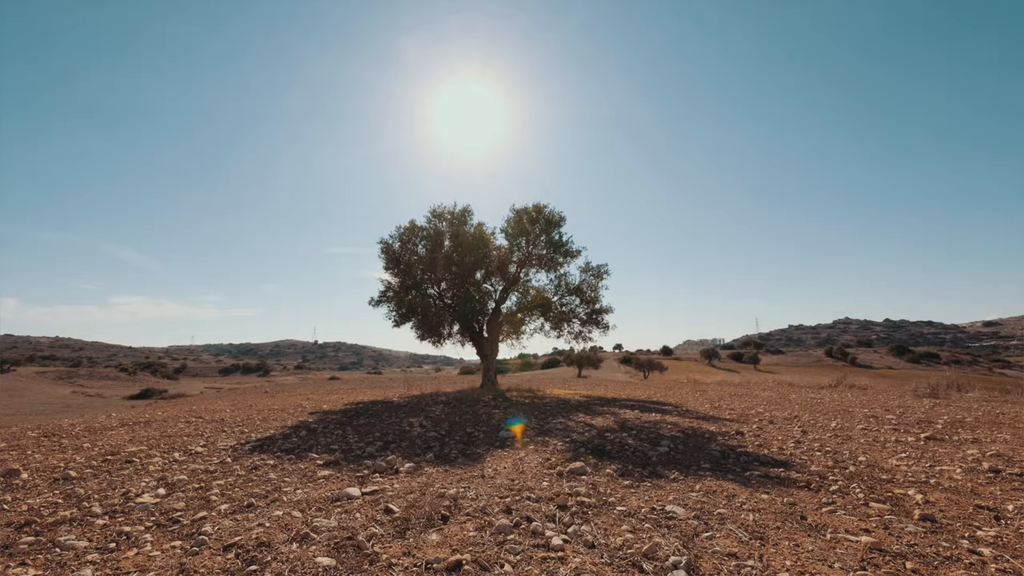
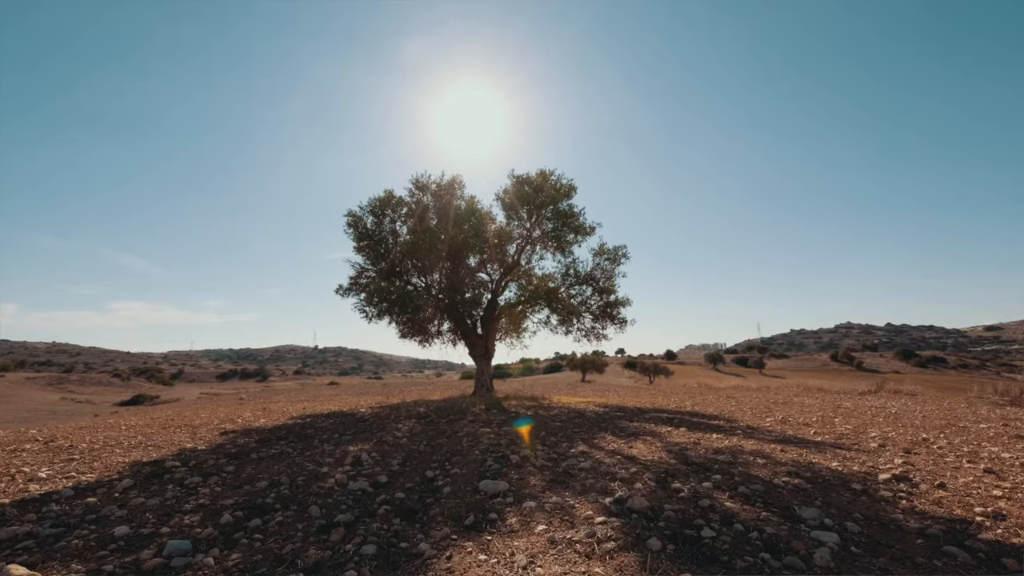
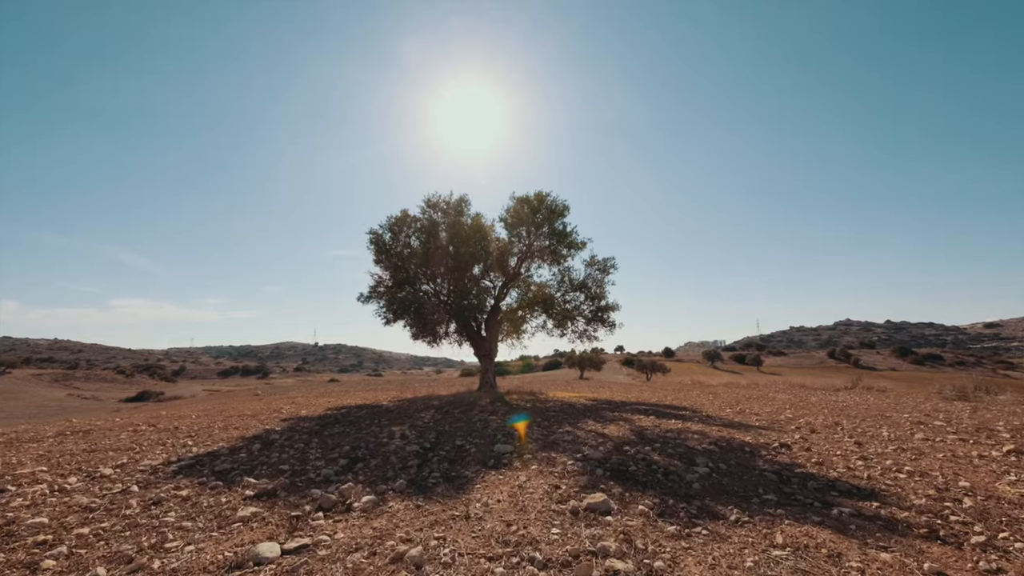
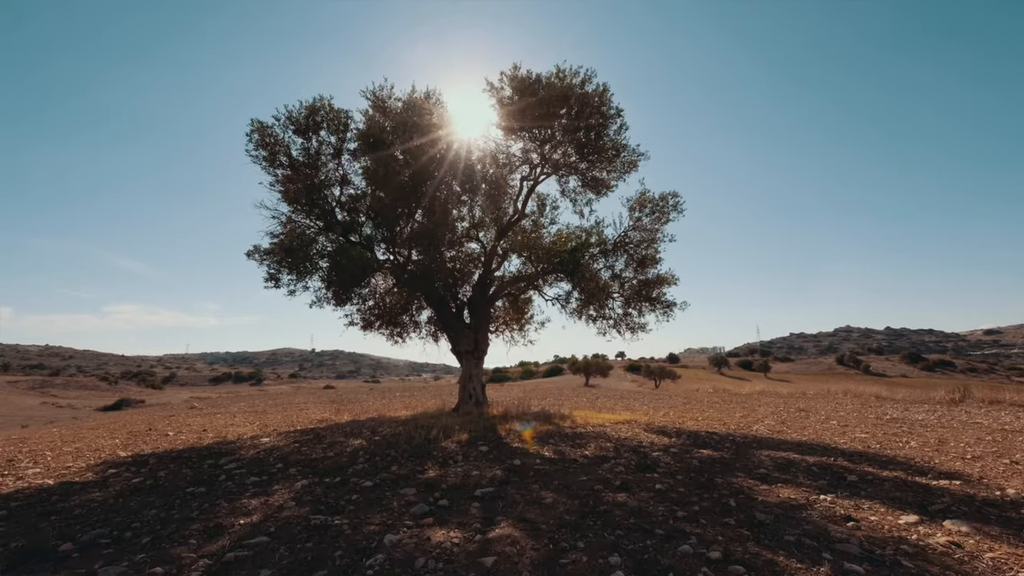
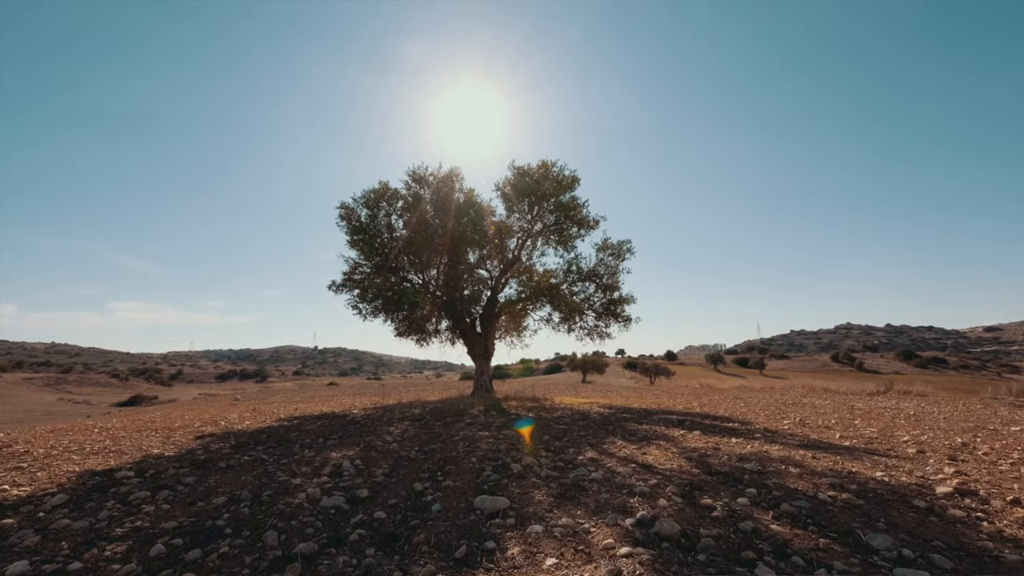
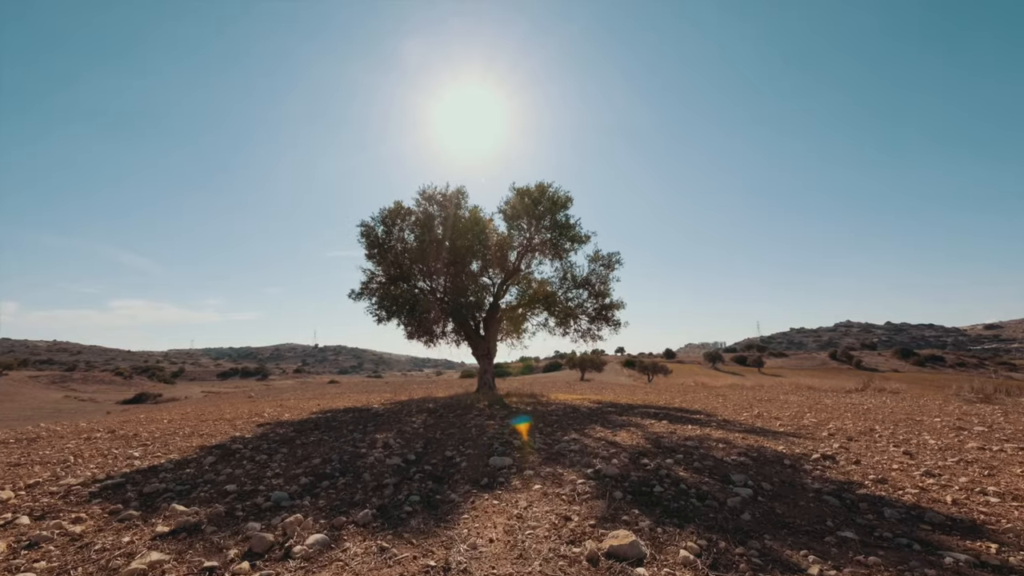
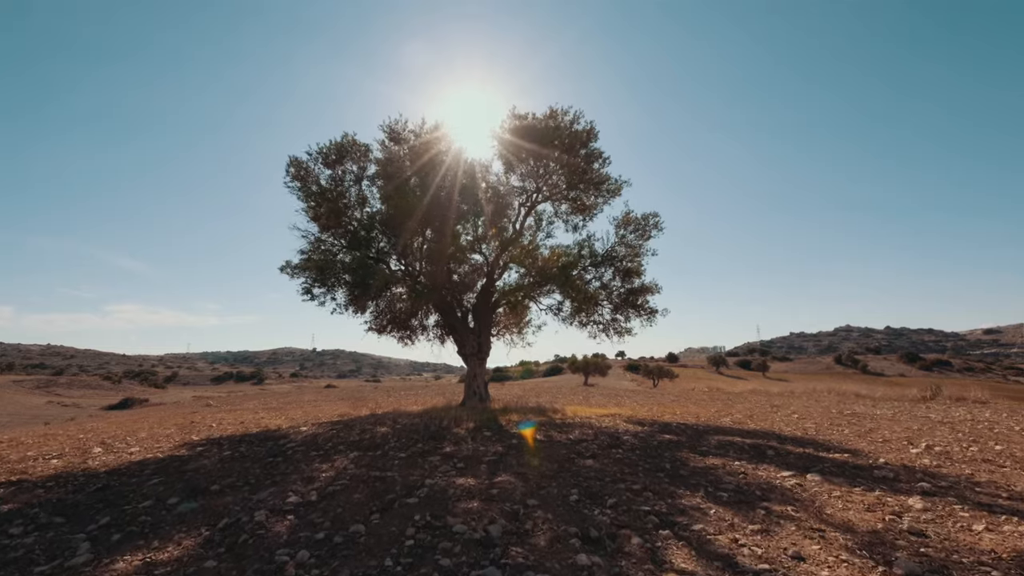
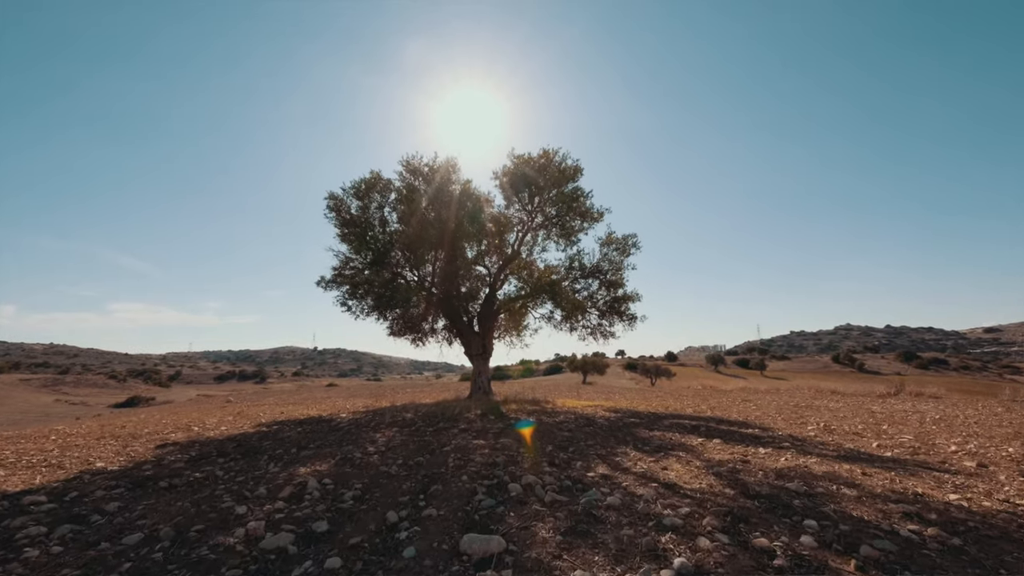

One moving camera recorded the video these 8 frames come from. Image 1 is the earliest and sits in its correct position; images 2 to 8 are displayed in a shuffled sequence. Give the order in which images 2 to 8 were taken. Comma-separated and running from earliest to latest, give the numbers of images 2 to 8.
3, 6, 2, 5, 8, 7, 4
